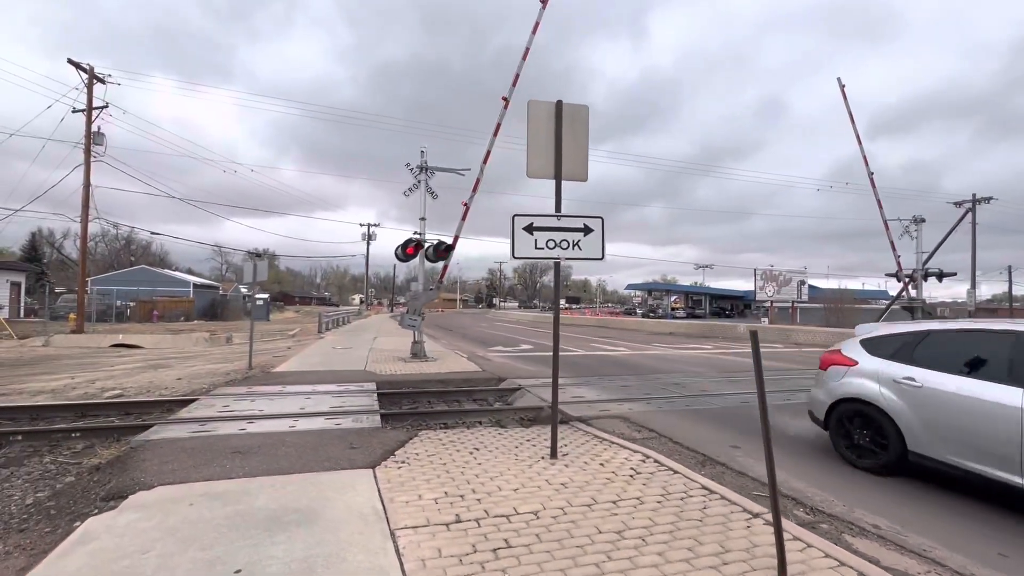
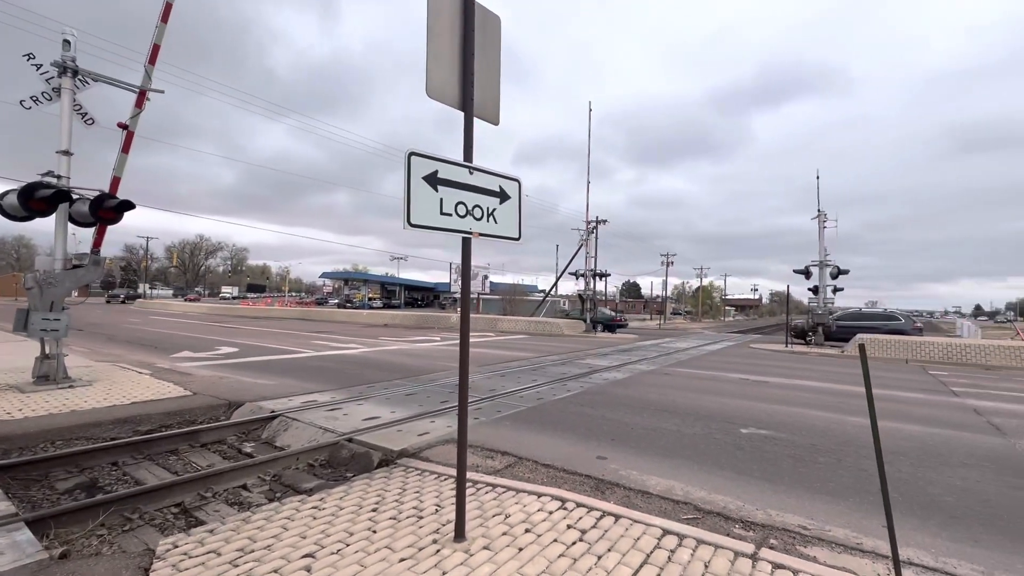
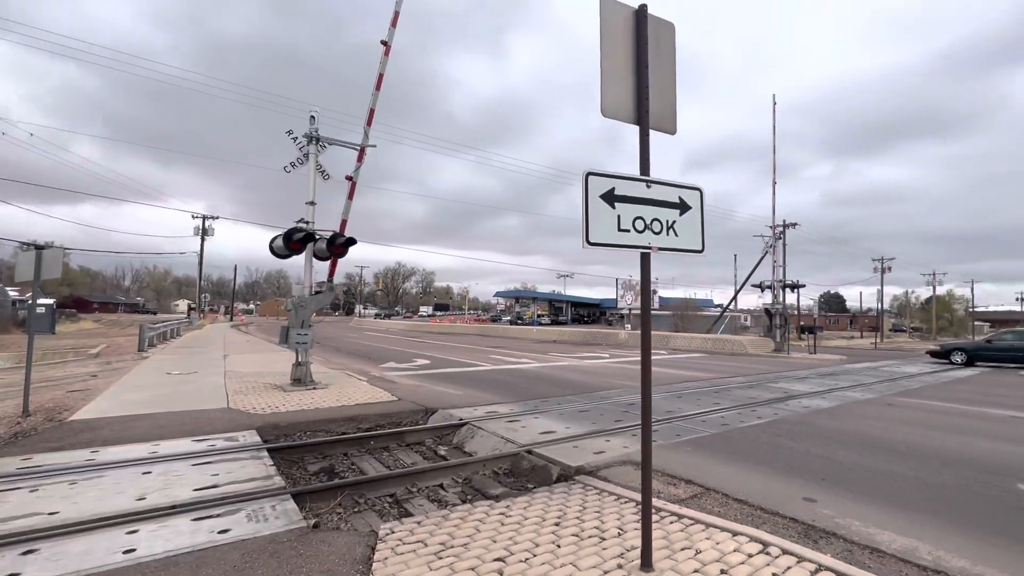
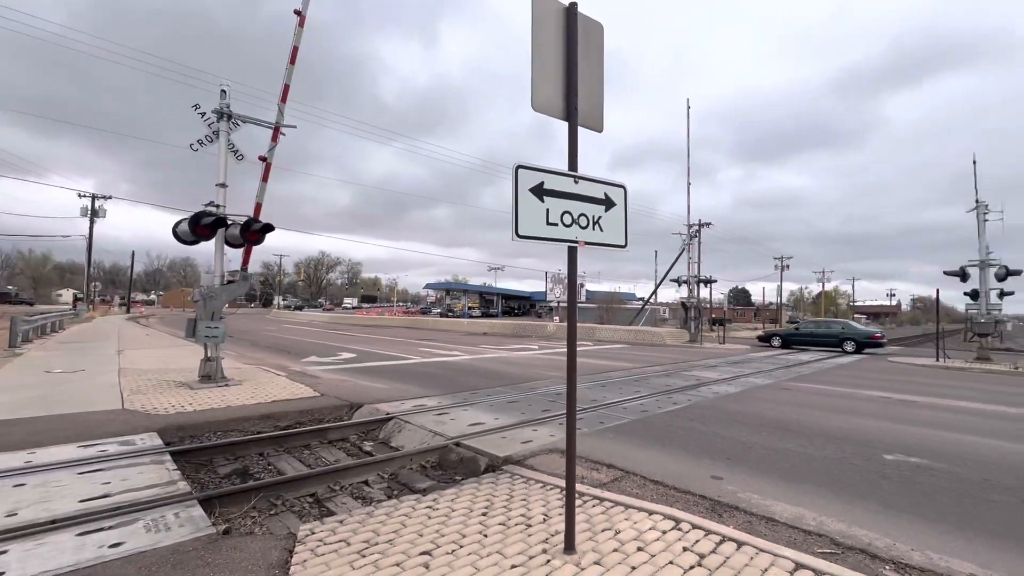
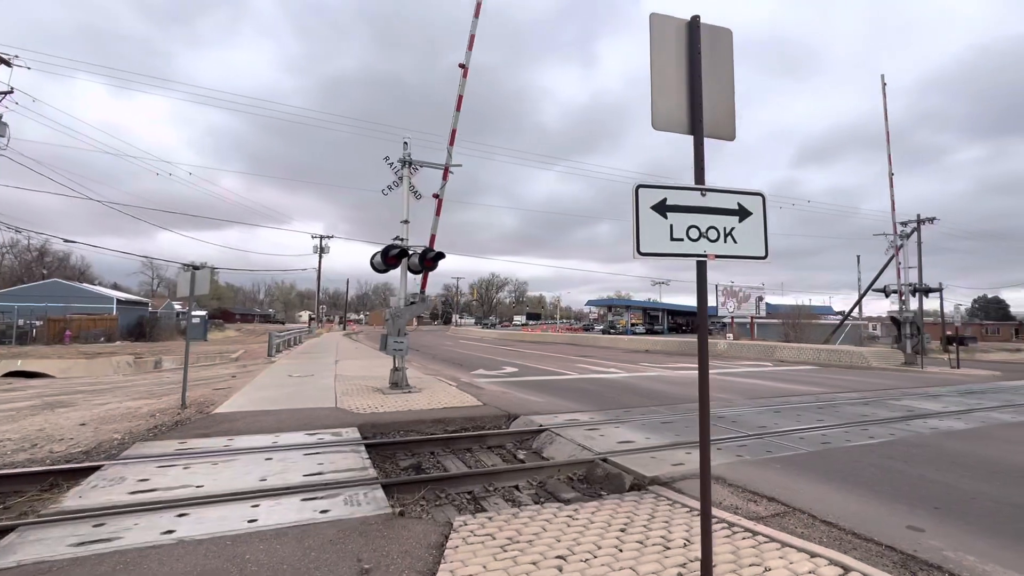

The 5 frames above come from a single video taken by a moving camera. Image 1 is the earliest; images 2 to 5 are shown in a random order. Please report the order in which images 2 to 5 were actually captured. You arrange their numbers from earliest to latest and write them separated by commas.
5, 3, 4, 2
